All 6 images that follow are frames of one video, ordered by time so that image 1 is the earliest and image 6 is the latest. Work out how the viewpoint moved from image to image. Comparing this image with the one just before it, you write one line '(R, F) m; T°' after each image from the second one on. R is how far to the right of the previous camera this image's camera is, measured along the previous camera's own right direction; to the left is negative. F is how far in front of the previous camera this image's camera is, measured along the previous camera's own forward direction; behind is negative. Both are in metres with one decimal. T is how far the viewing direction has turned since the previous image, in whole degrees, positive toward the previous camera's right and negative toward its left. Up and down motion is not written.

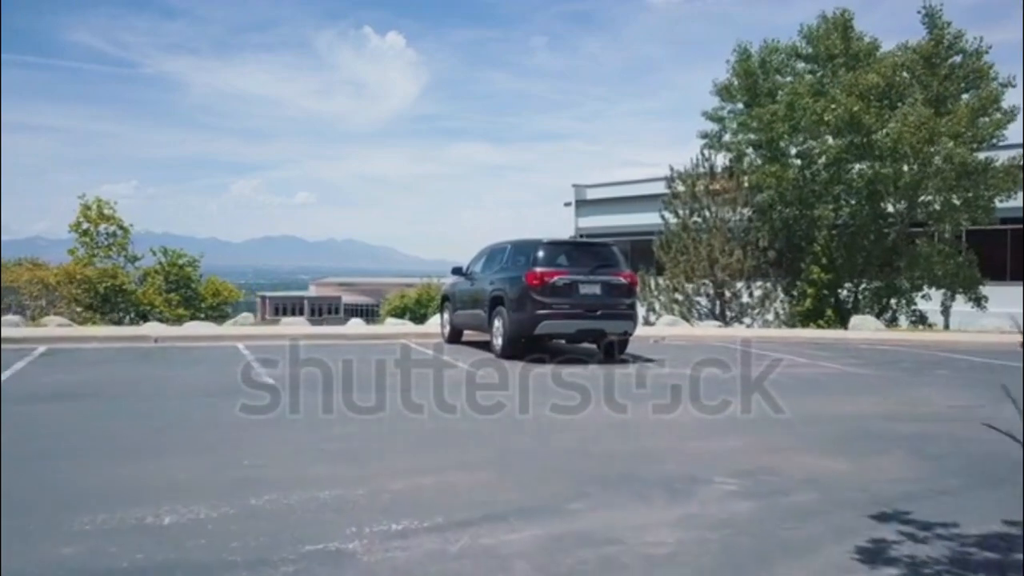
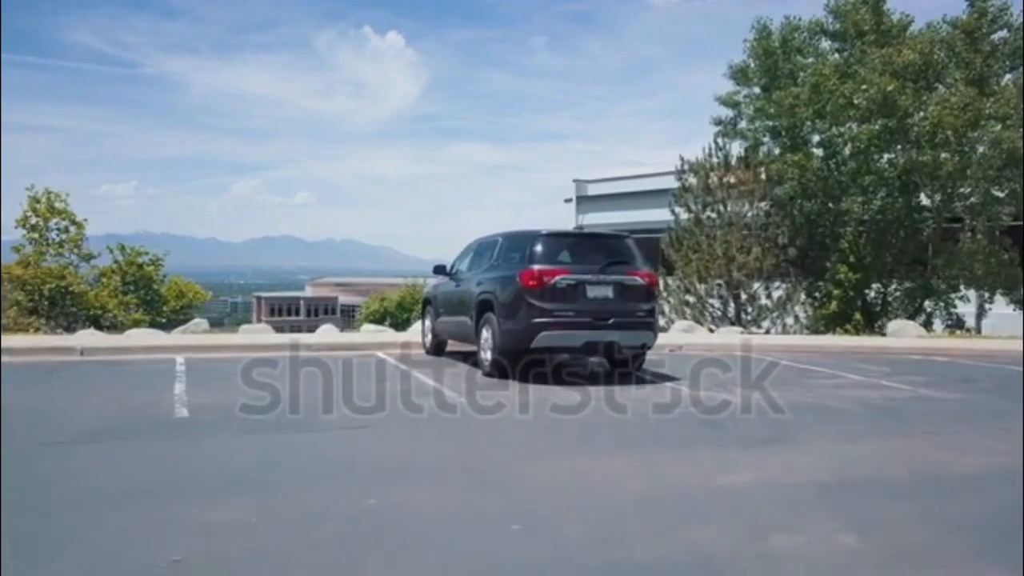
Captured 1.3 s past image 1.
(0.0, +0.8) m; 0°
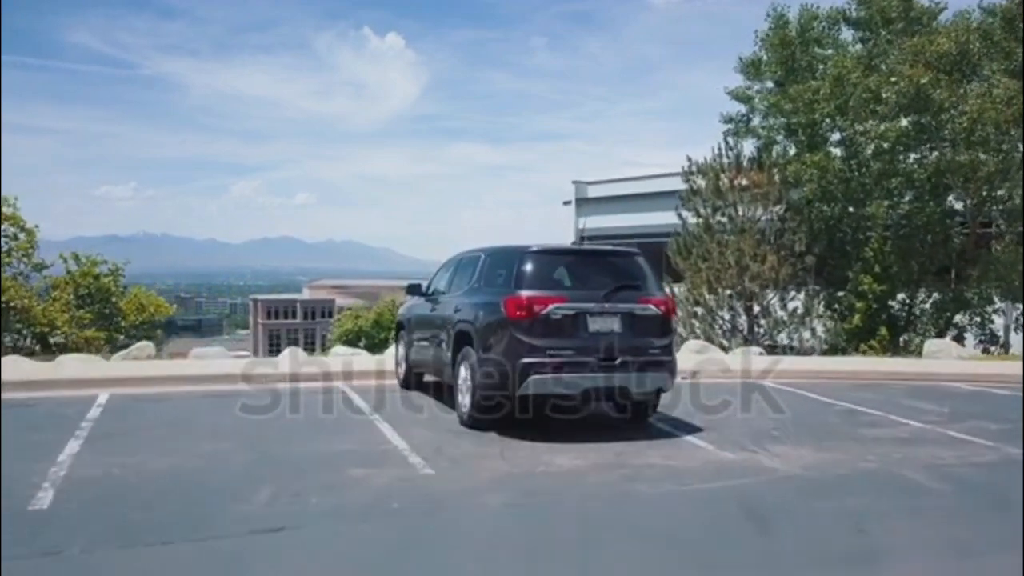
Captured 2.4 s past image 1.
(0.0, +0.7) m; 0°
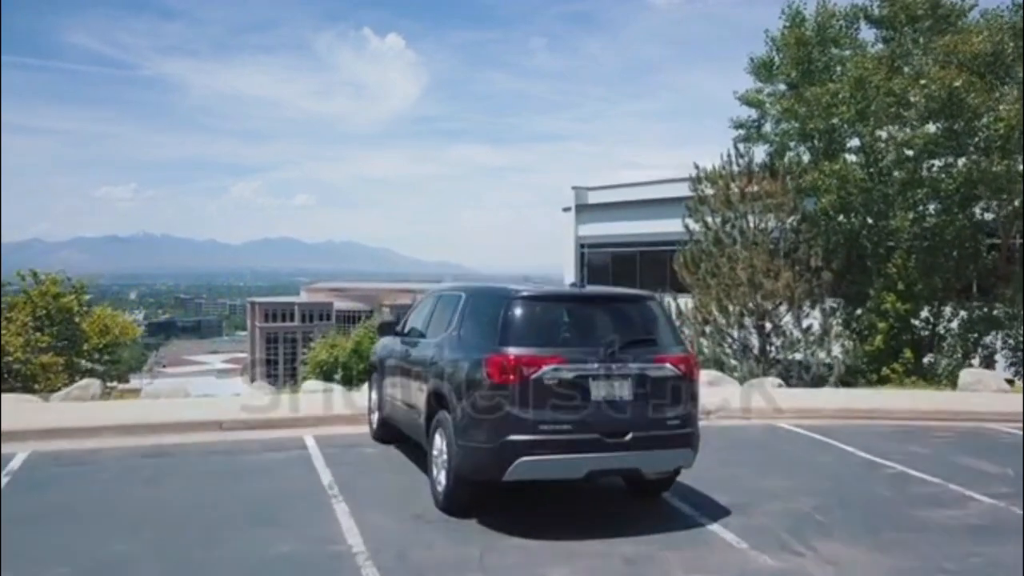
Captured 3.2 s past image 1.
(0.0, +0.5) m; 0°
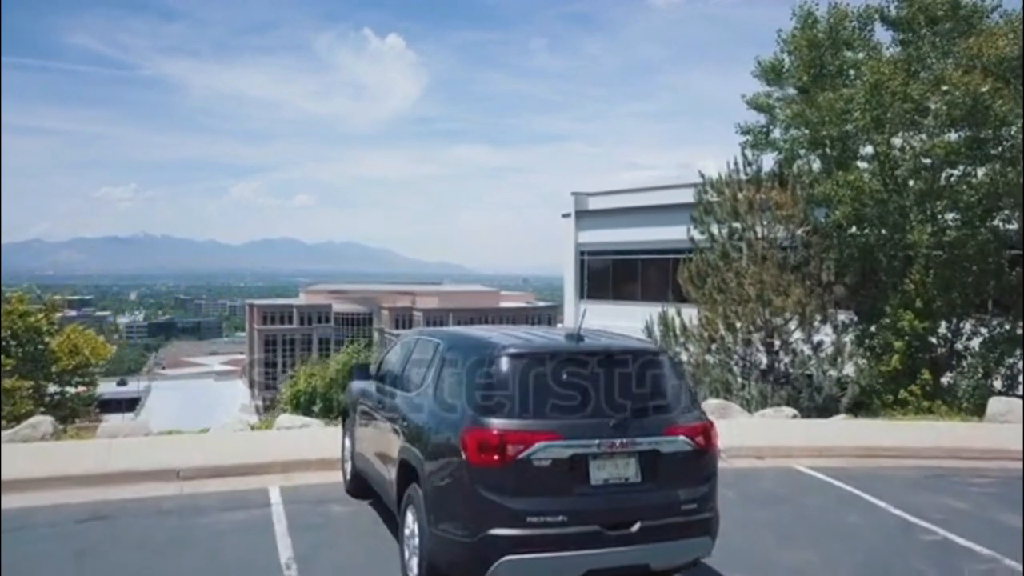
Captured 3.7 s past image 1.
(0.0, +0.4) m; 0°
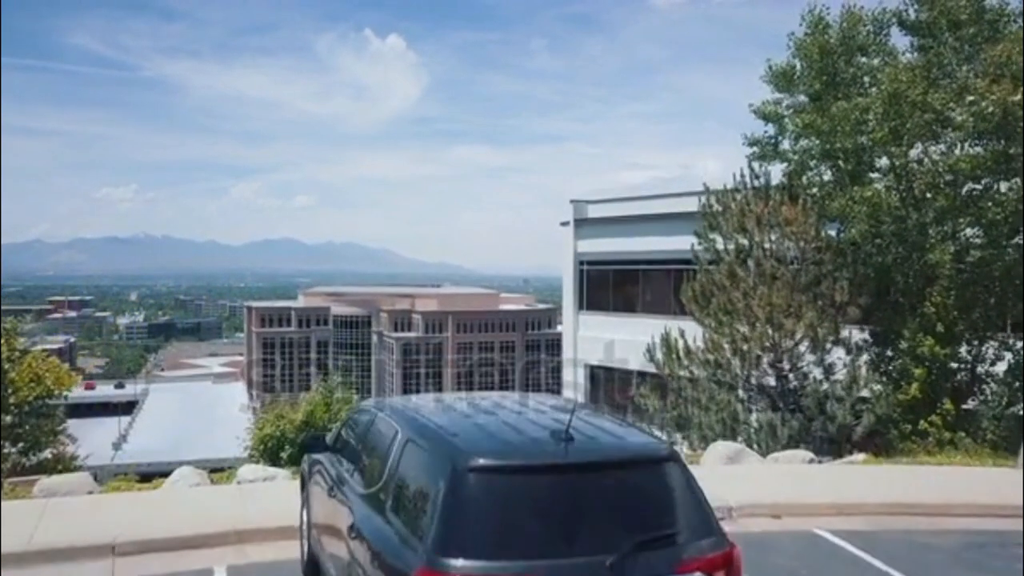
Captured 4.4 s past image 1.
(0.0, +0.4) m; 0°
